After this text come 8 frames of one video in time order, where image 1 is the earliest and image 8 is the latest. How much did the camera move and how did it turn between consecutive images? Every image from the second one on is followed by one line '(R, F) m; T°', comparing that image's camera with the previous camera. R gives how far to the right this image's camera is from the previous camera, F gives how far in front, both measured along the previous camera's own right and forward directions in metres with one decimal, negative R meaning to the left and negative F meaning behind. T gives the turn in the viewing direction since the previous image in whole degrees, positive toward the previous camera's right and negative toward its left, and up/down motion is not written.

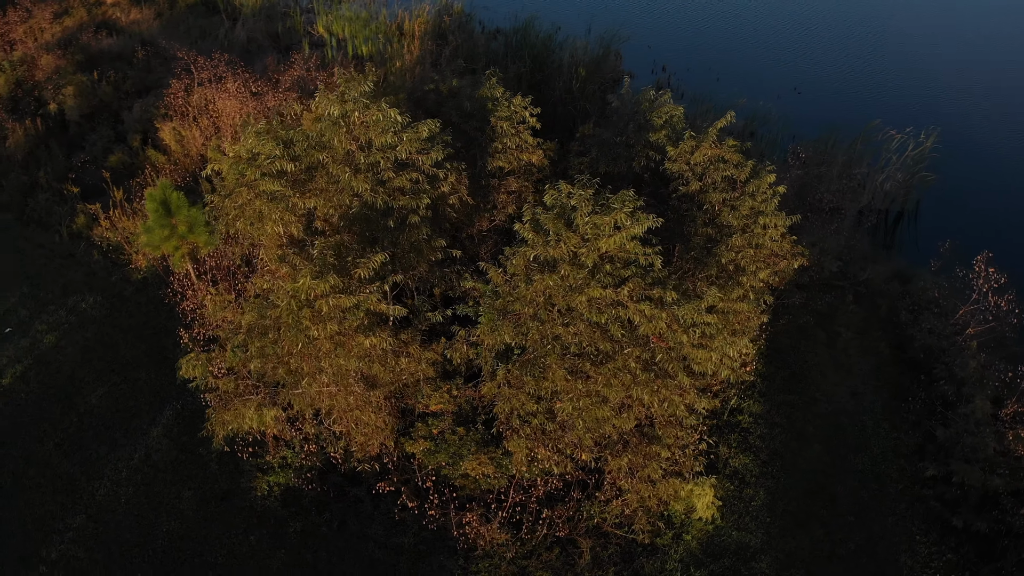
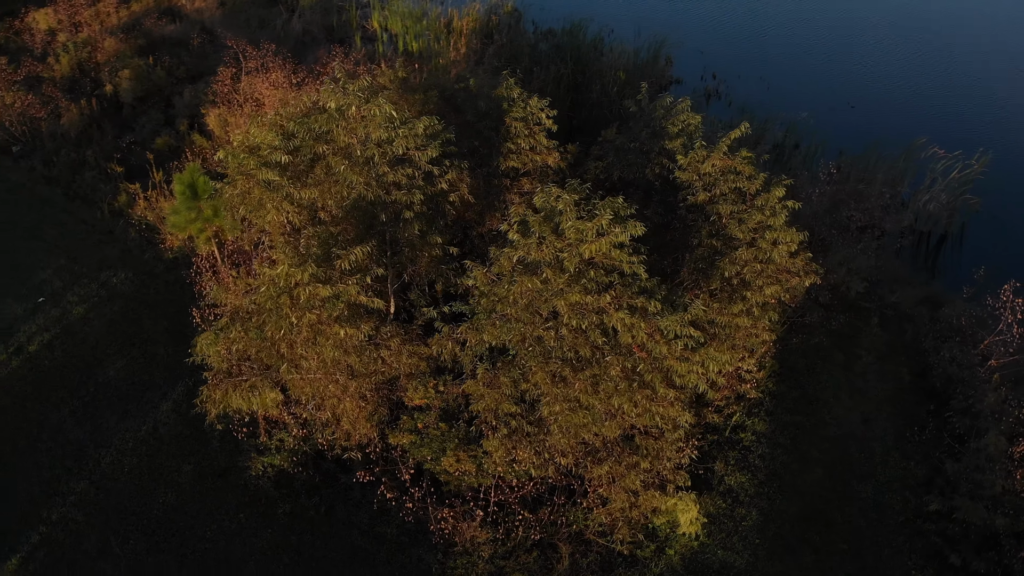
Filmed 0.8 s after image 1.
(+0.9, 0.0) m; -5°
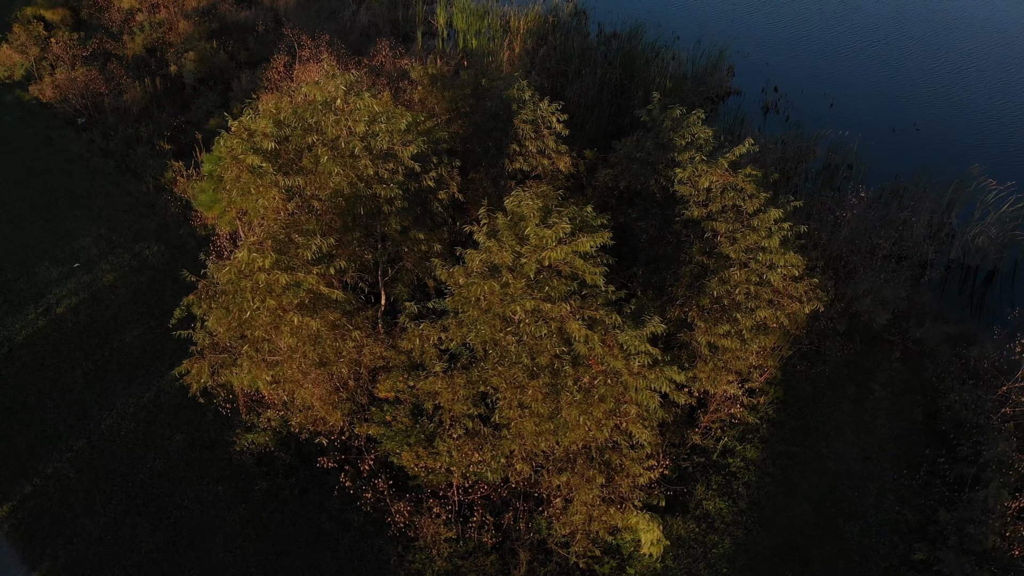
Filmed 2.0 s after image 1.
(+1.4, +0.1) m; -6°
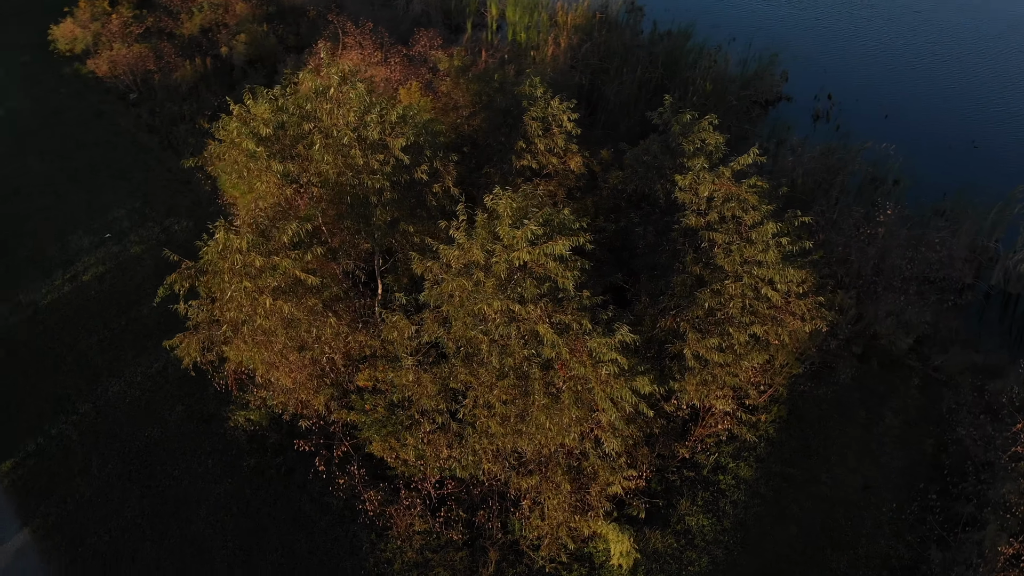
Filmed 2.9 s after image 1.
(+1.1, +0.1) m; -5°
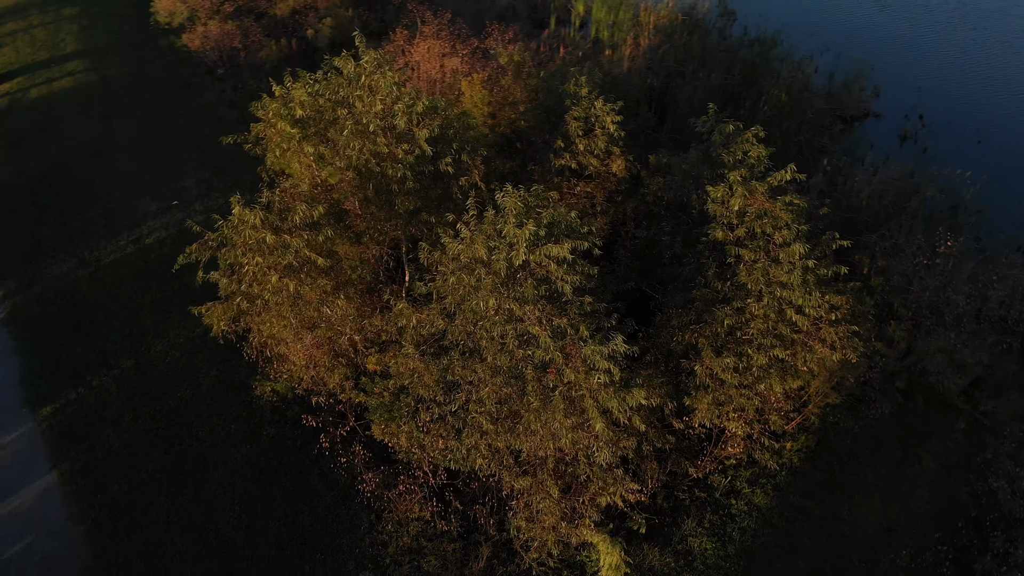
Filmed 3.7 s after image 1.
(+1.0, +0.1) m; -7°
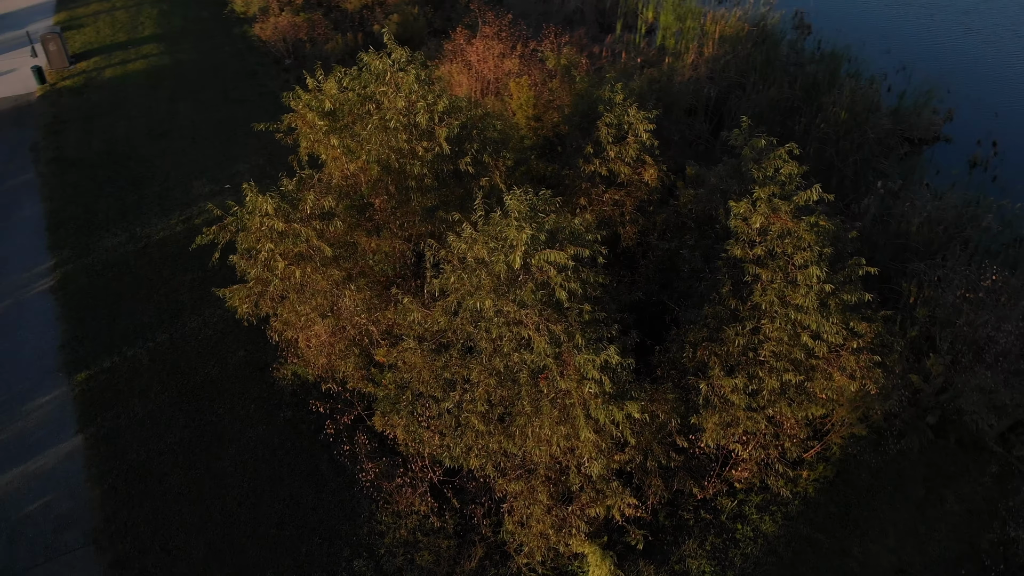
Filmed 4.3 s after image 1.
(+0.8, +0.1) m; -5°
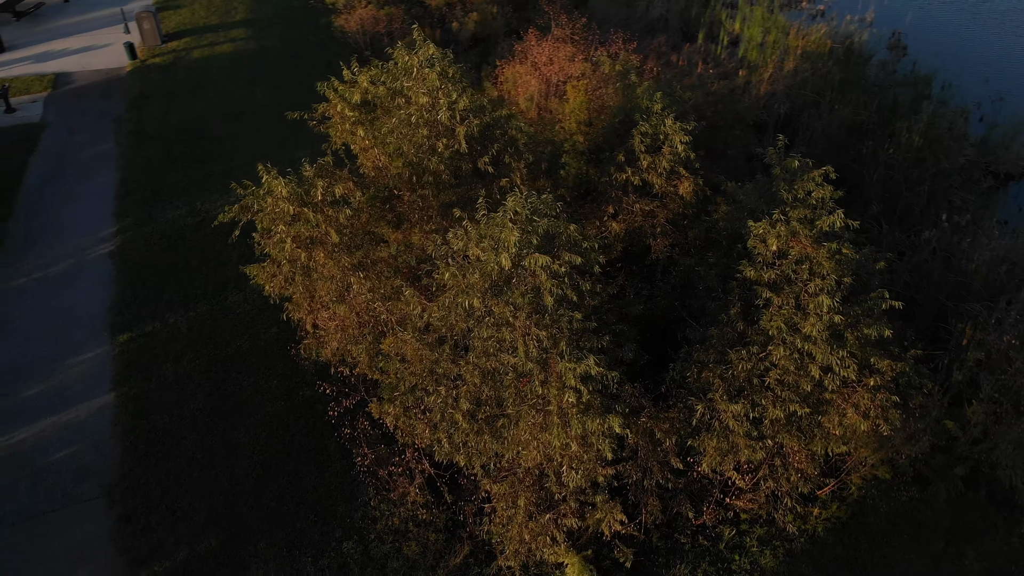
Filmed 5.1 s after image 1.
(+1.1, +0.1) m; -7°
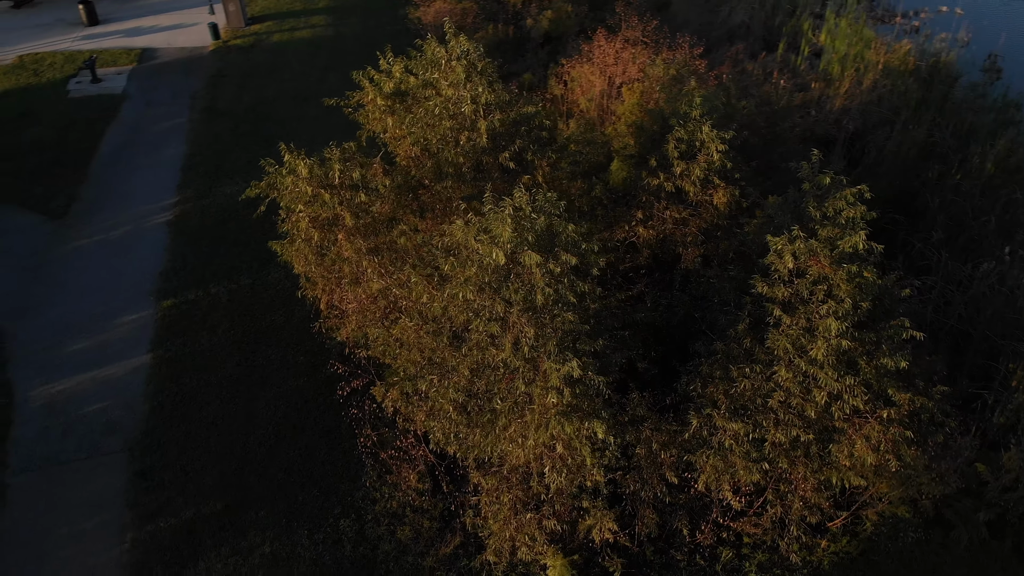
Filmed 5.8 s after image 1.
(+1.0, +0.1) m; -6°
